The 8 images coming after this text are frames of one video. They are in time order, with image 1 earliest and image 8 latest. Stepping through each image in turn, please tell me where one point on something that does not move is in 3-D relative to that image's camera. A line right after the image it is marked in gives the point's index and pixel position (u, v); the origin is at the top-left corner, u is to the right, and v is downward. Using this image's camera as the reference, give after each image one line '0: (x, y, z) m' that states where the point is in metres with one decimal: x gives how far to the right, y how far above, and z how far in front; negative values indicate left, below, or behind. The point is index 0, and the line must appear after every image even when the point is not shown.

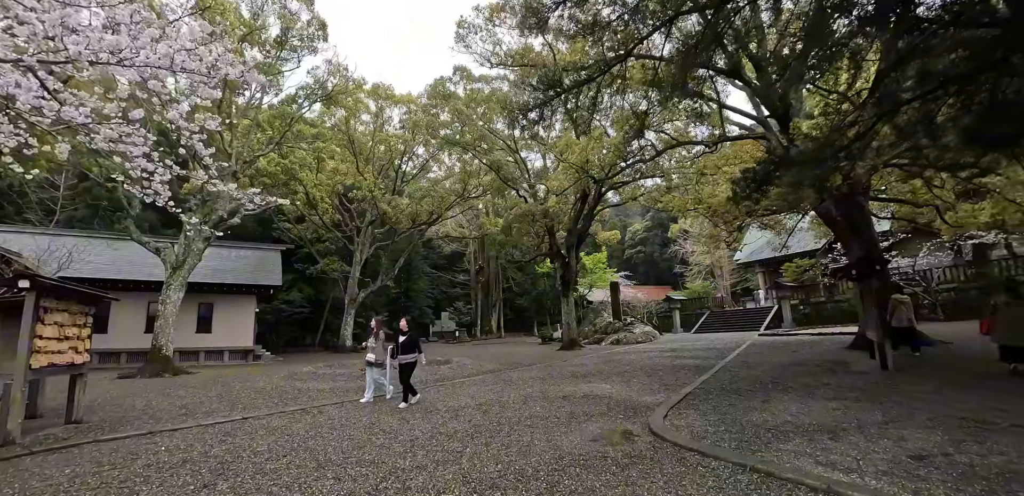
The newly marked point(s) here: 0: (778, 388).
0: (+3.0, -1.7, +5.0) m
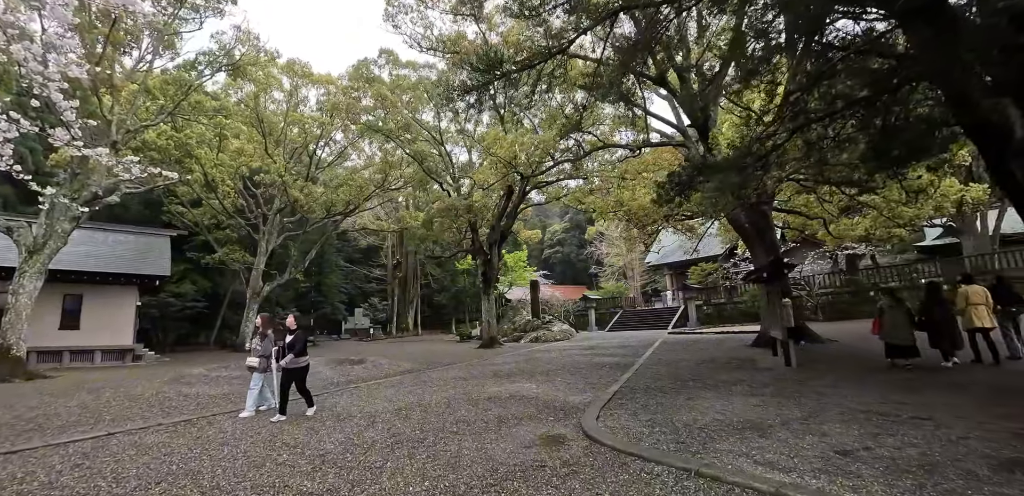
0: (+2.2, -1.7, +5.1) m
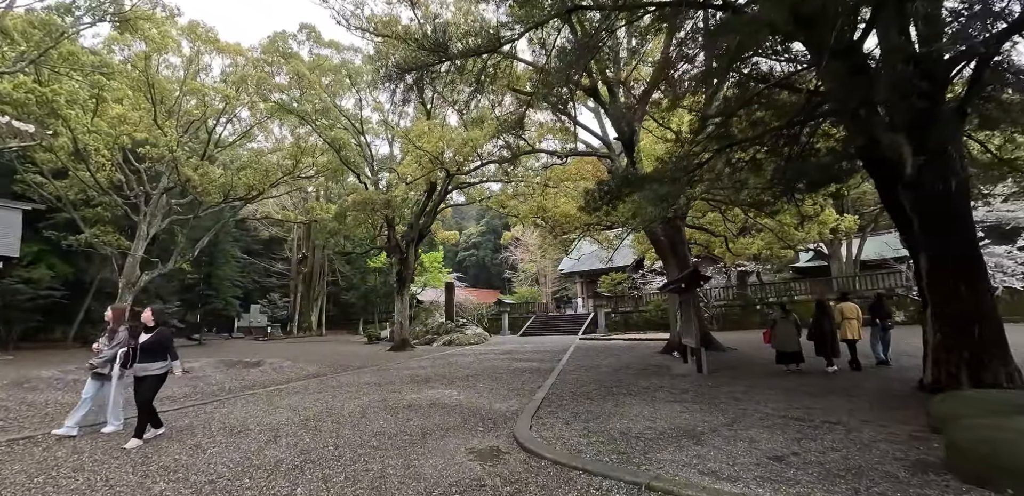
0: (+1.3, -1.8, +5.2) m
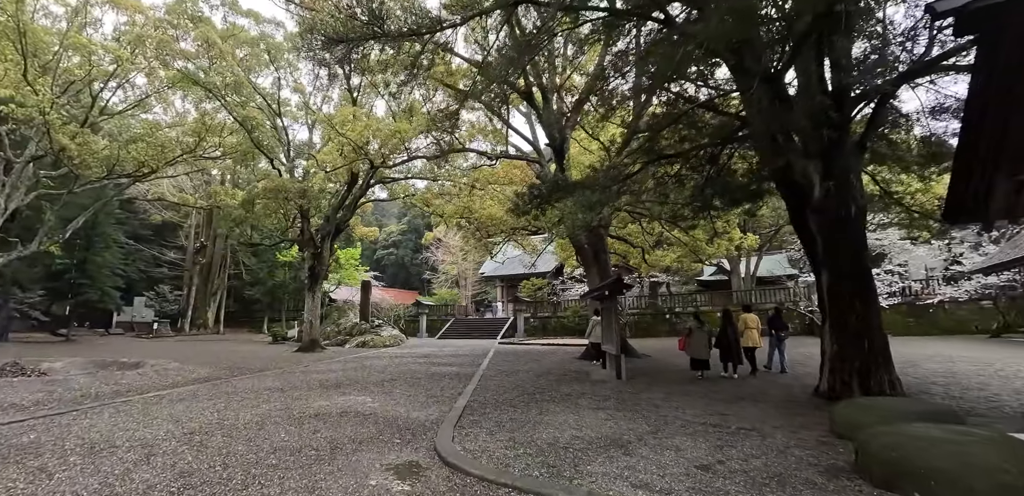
0: (+0.3, -1.8, +5.2) m
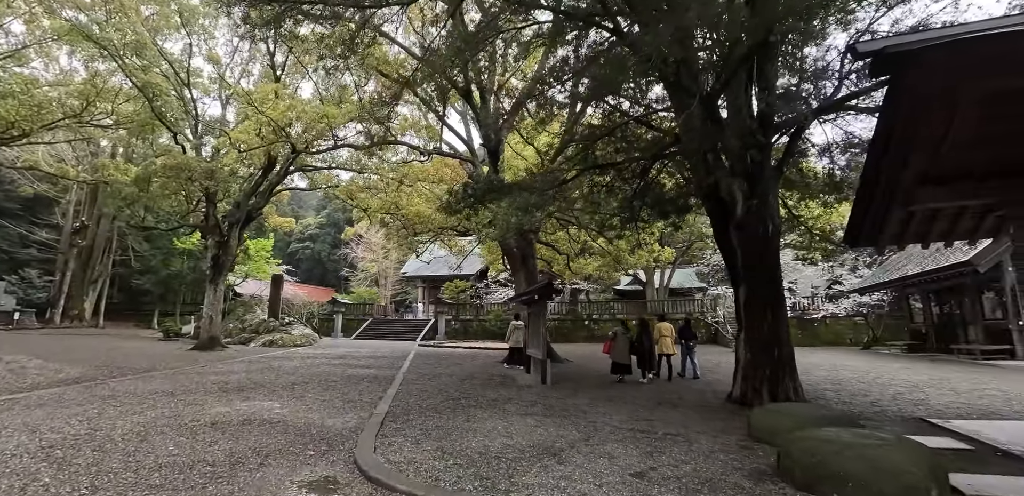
0: (-0.5, -1.8, +5.0) m
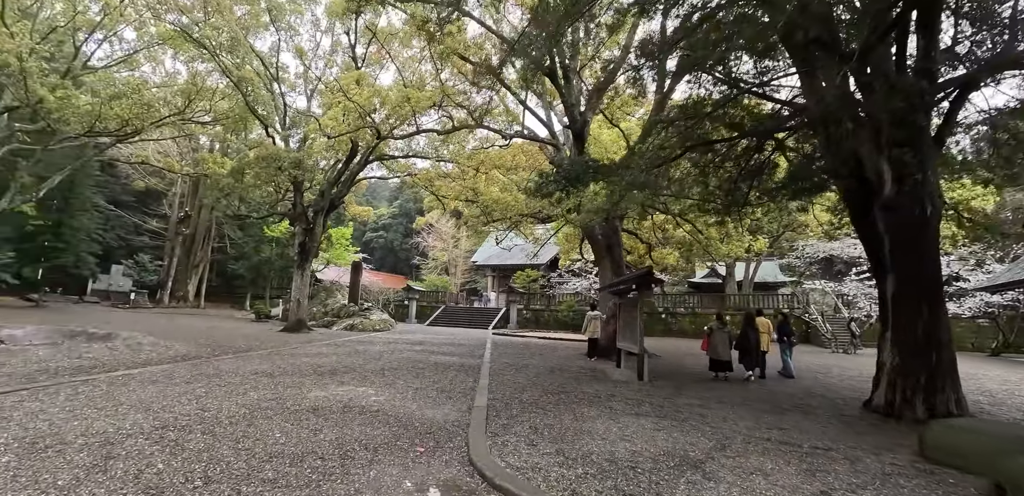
0: (+0.6, -1.6, +4.6) m
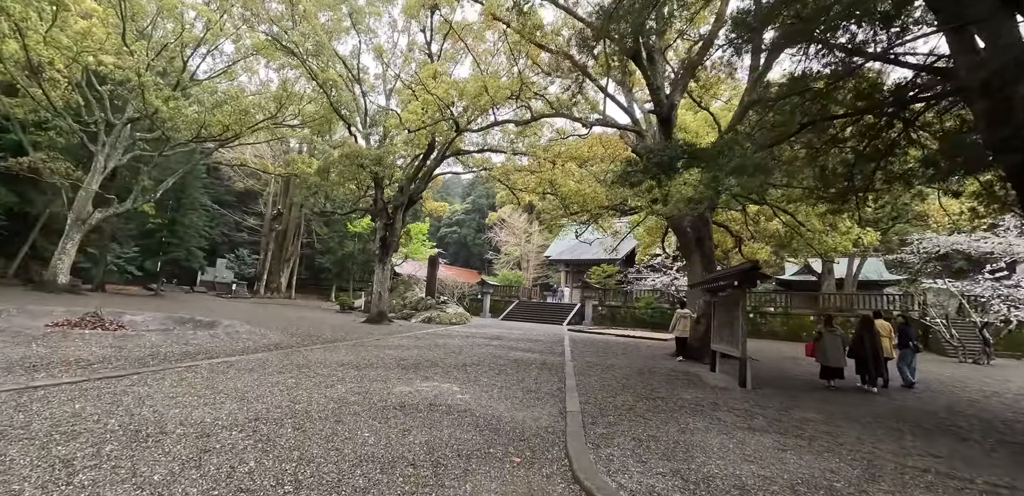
0: (+1.5, -1.5, +4.1) m
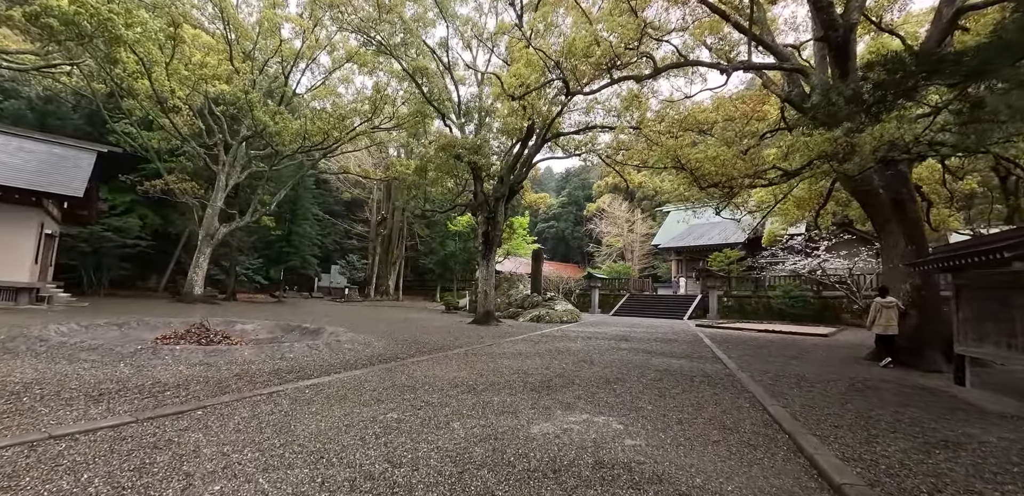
0: (+2.6, -1.2, +2.4) m
